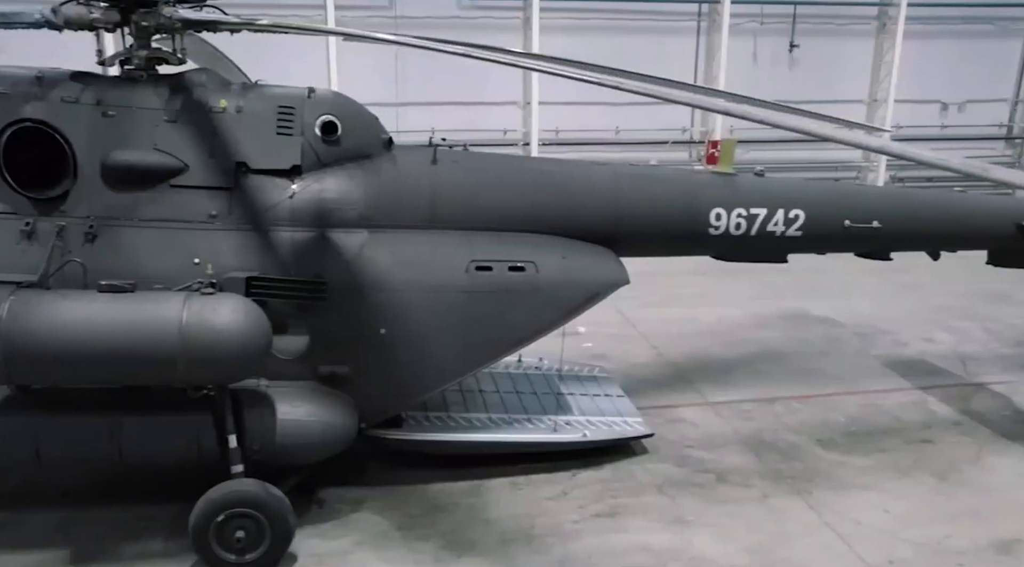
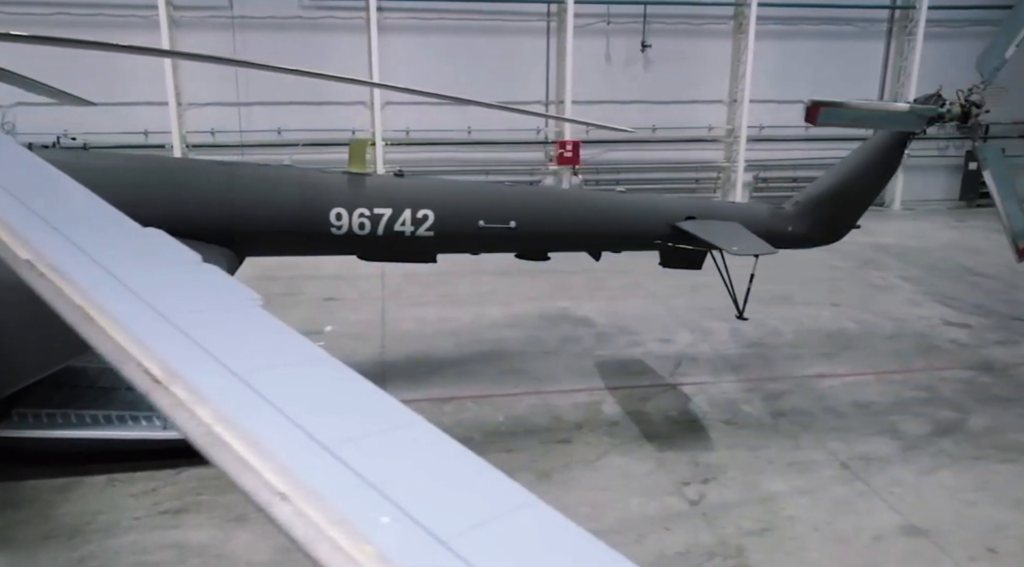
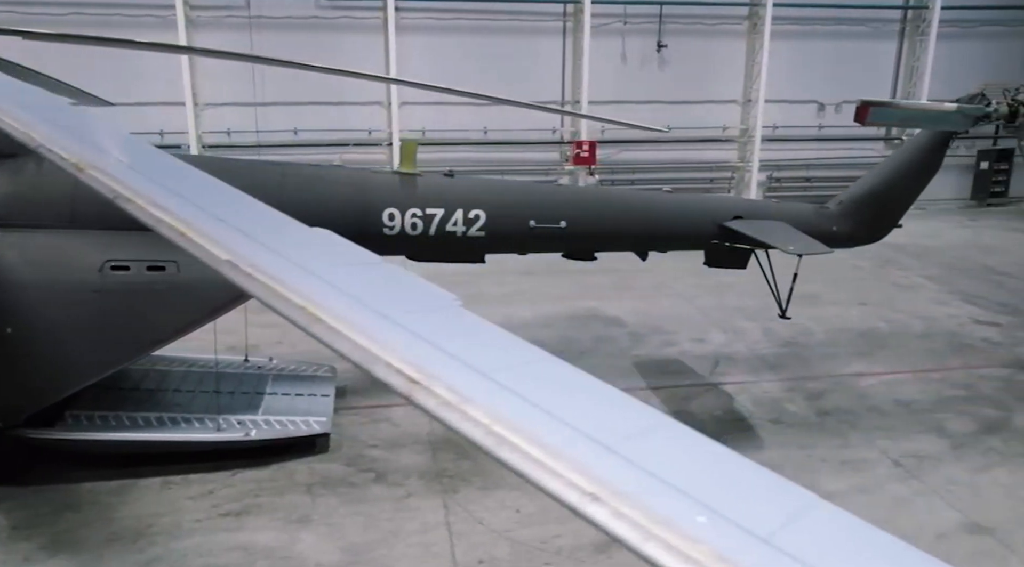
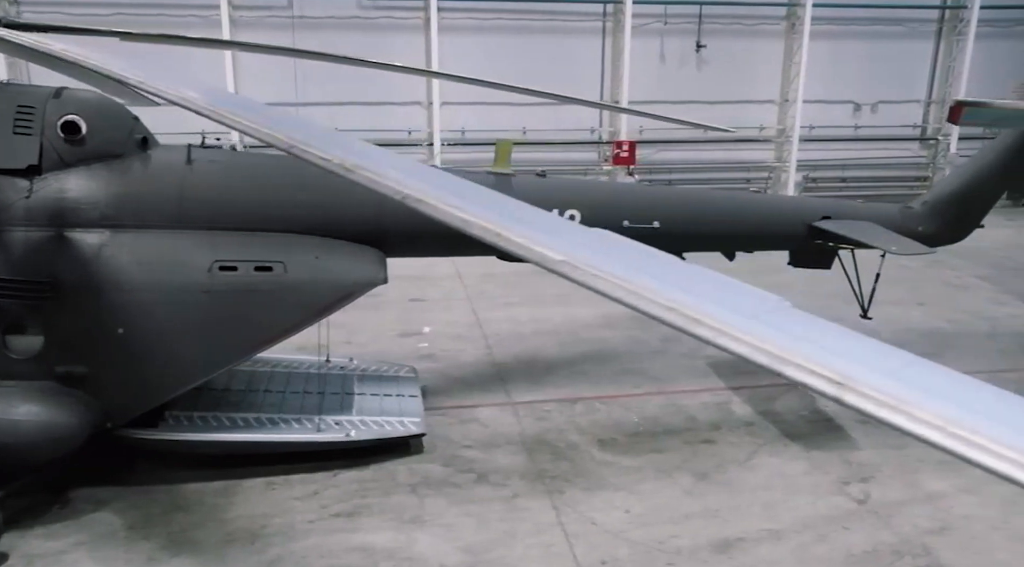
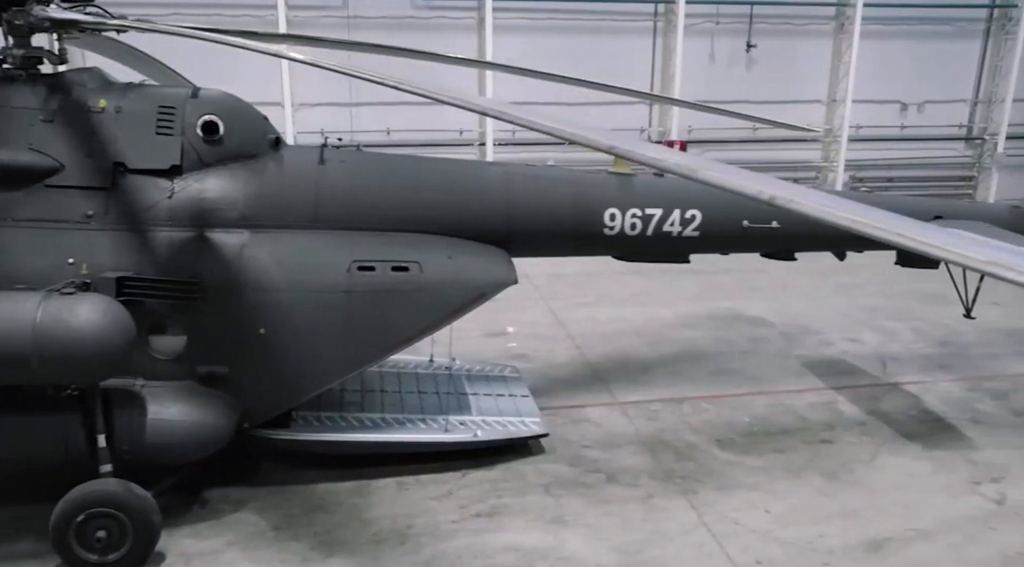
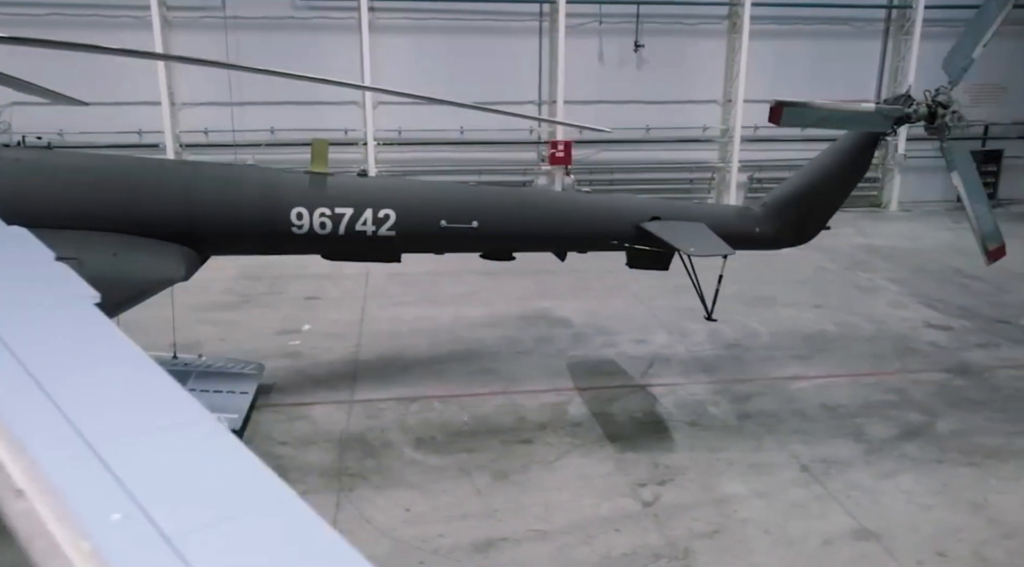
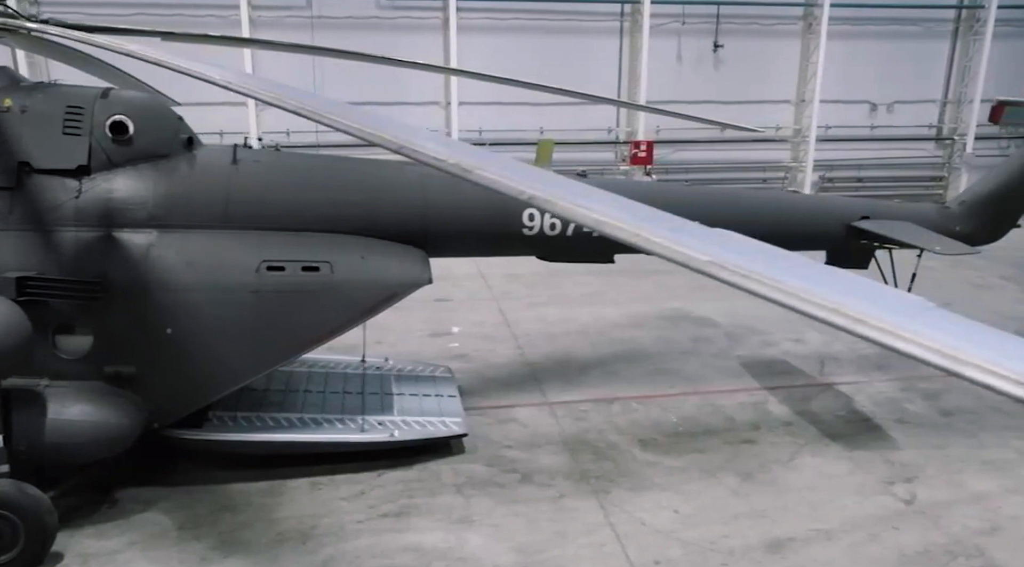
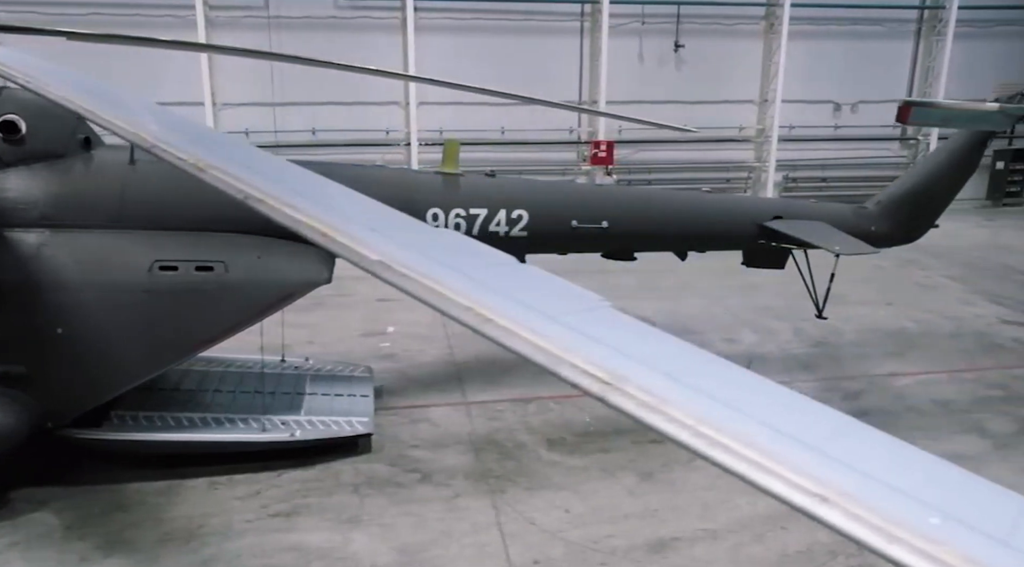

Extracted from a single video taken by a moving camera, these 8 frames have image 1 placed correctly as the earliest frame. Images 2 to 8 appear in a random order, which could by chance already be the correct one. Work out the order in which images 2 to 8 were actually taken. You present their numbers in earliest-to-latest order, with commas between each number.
5, 7, 4, 8, 3, 2, 6
